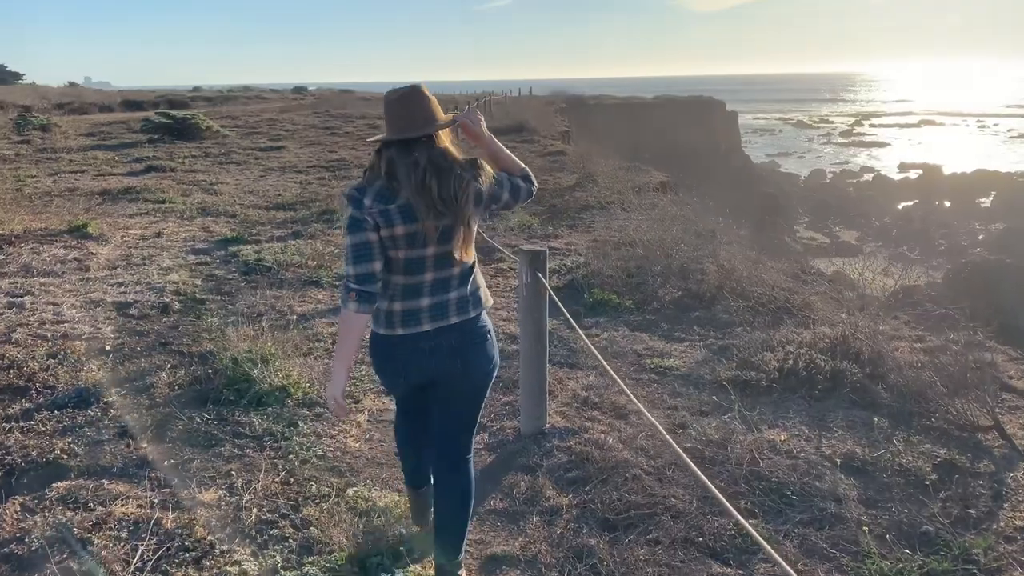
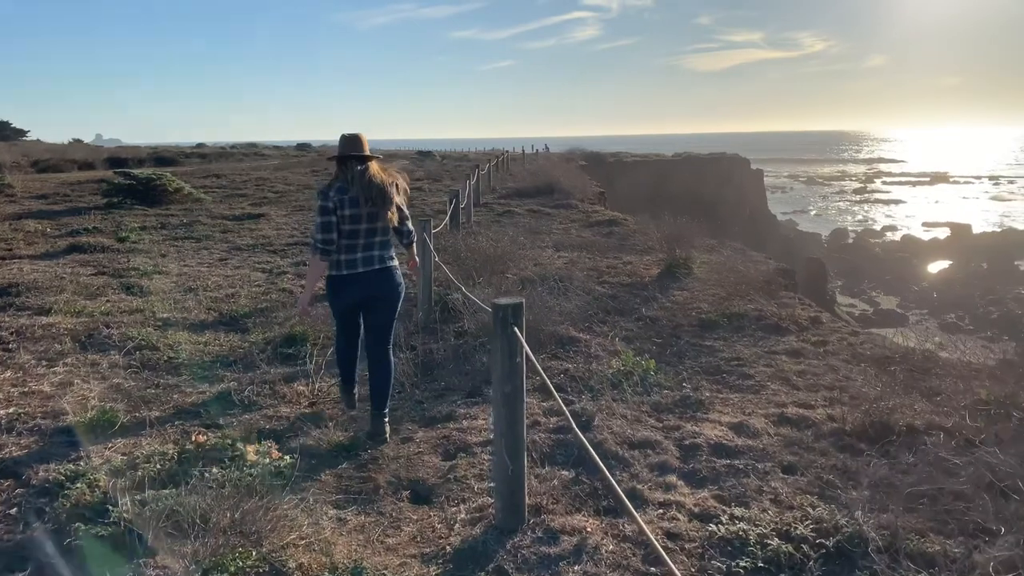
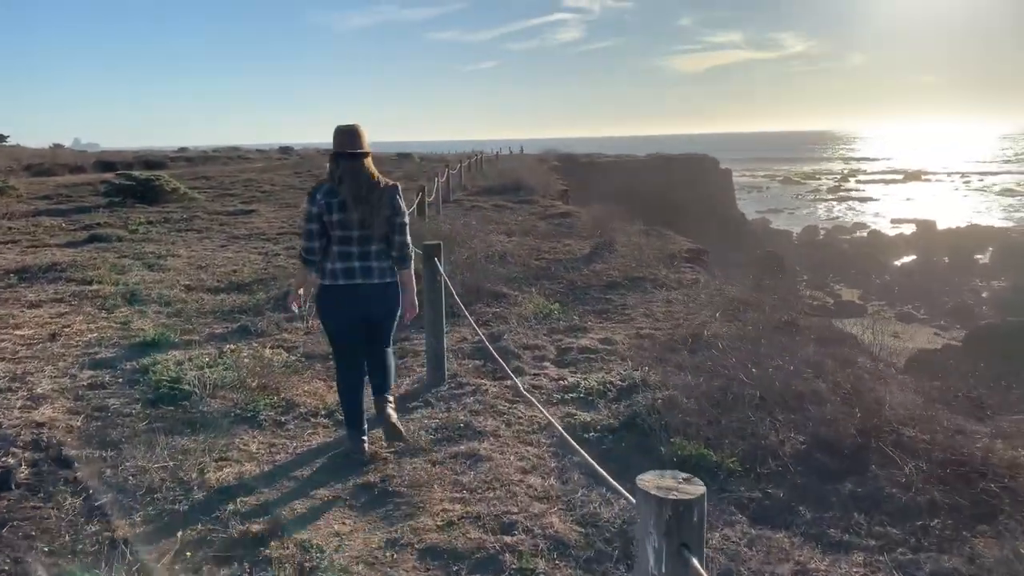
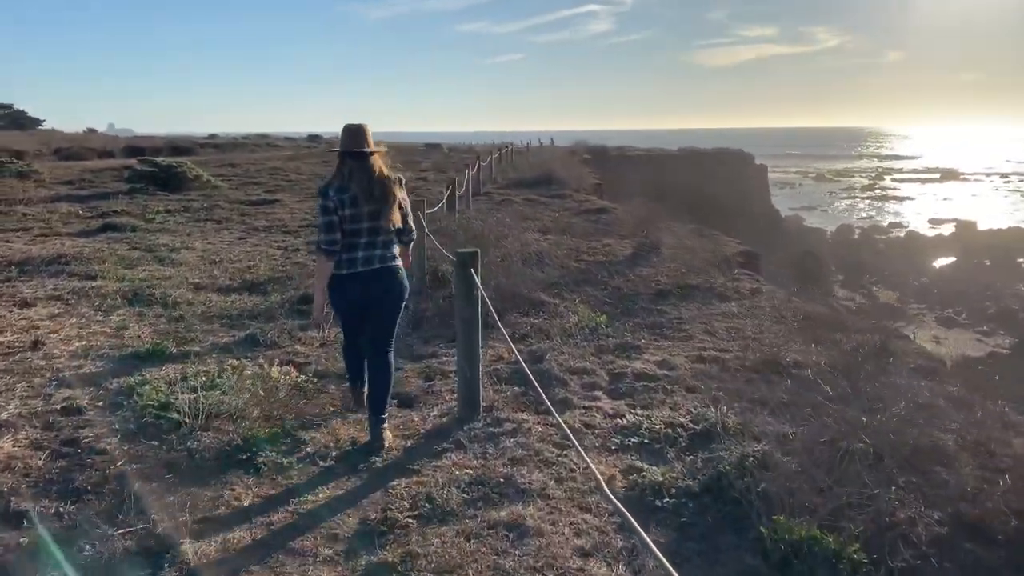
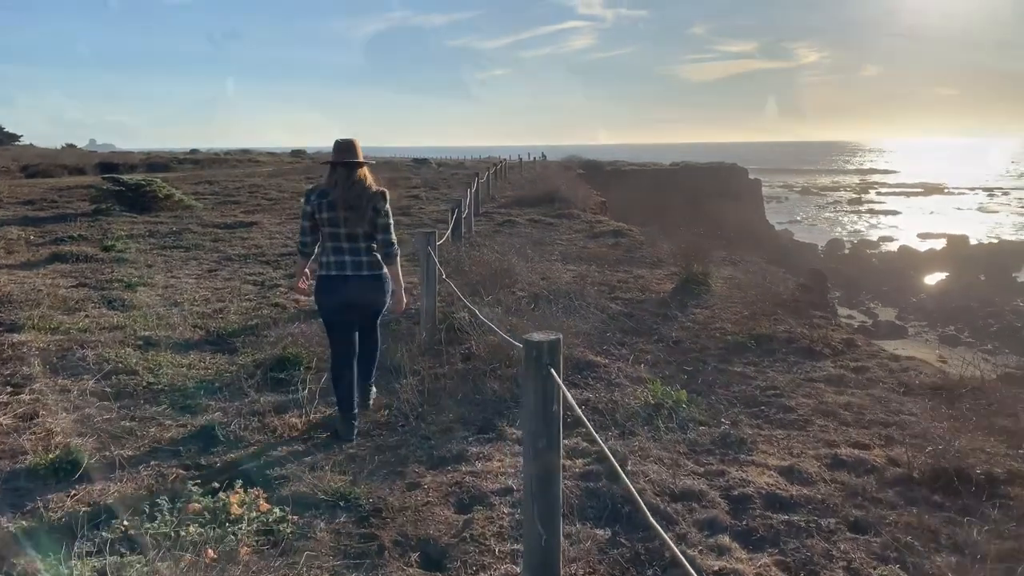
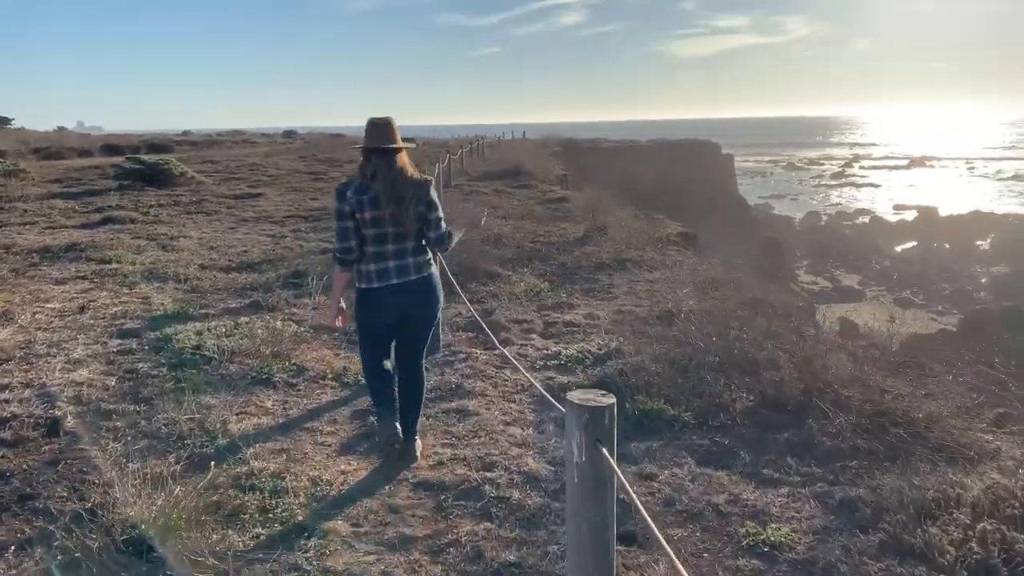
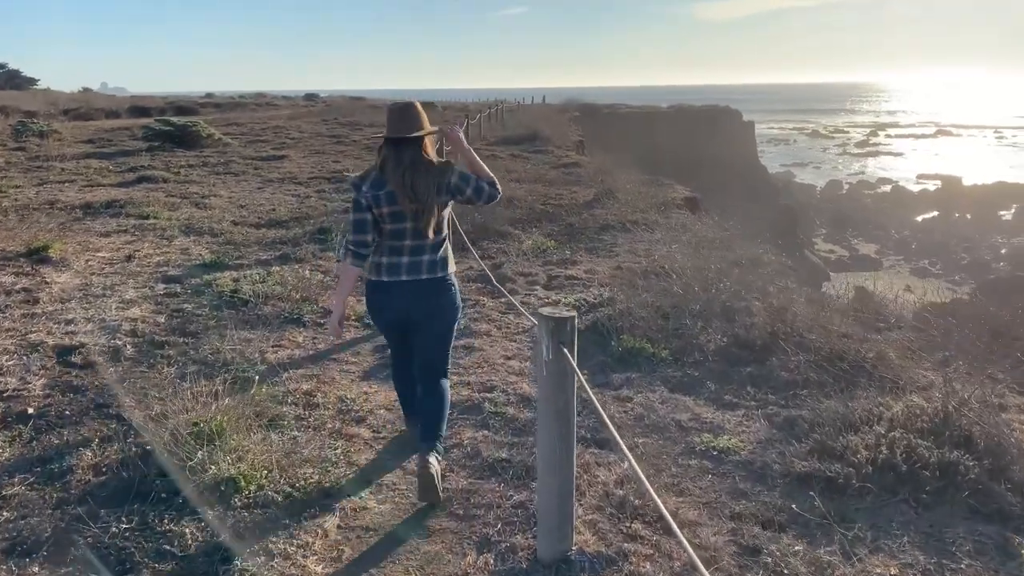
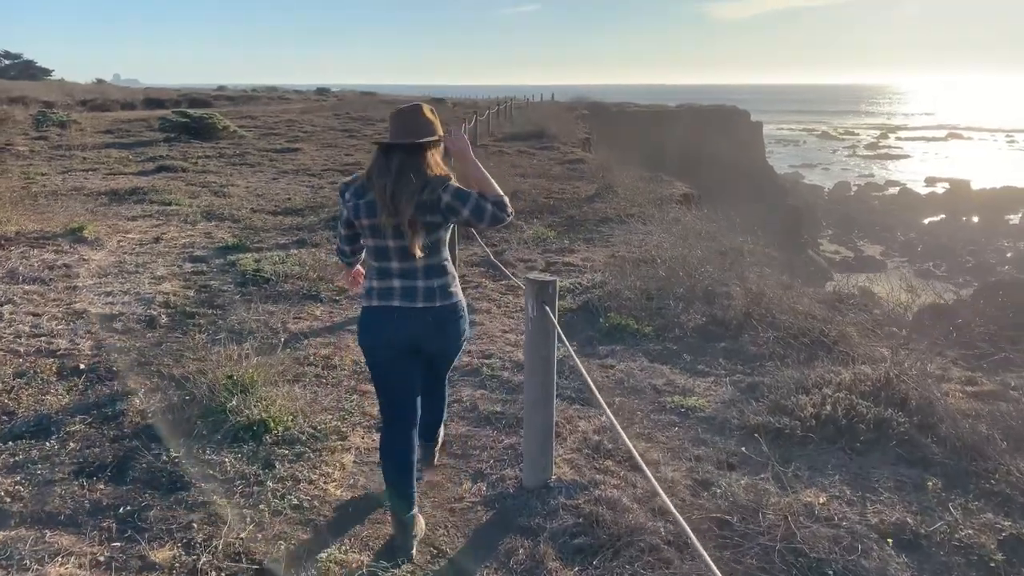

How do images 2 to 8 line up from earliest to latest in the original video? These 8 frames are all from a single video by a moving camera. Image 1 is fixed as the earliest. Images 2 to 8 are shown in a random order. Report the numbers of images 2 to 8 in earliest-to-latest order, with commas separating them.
8, 7, 6, 3, 4, 2, 5
